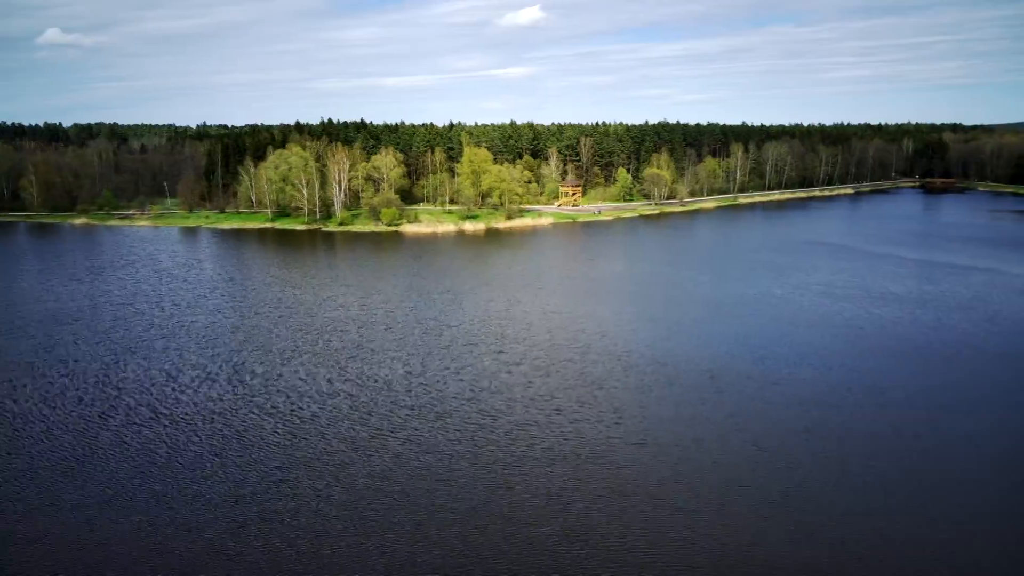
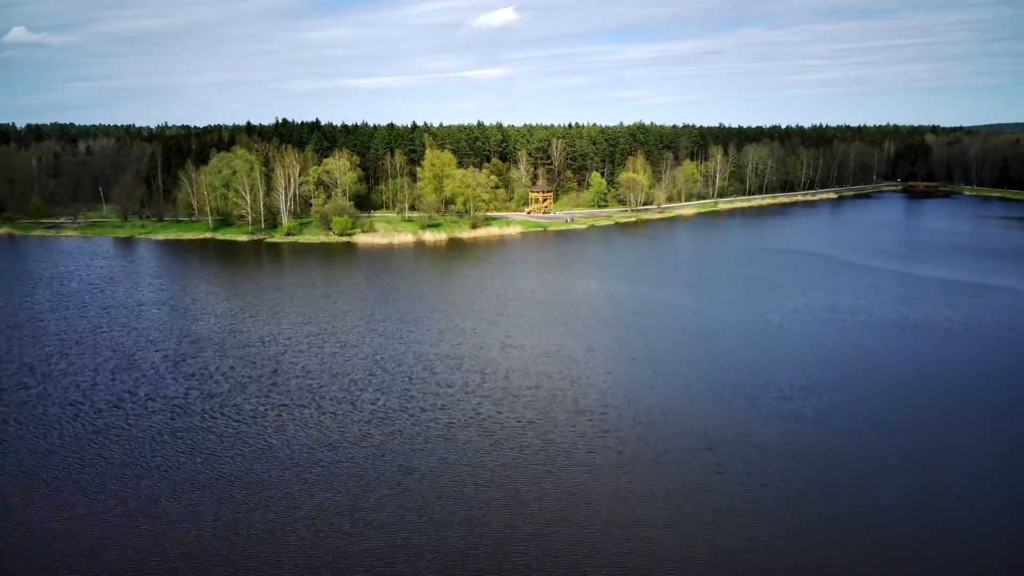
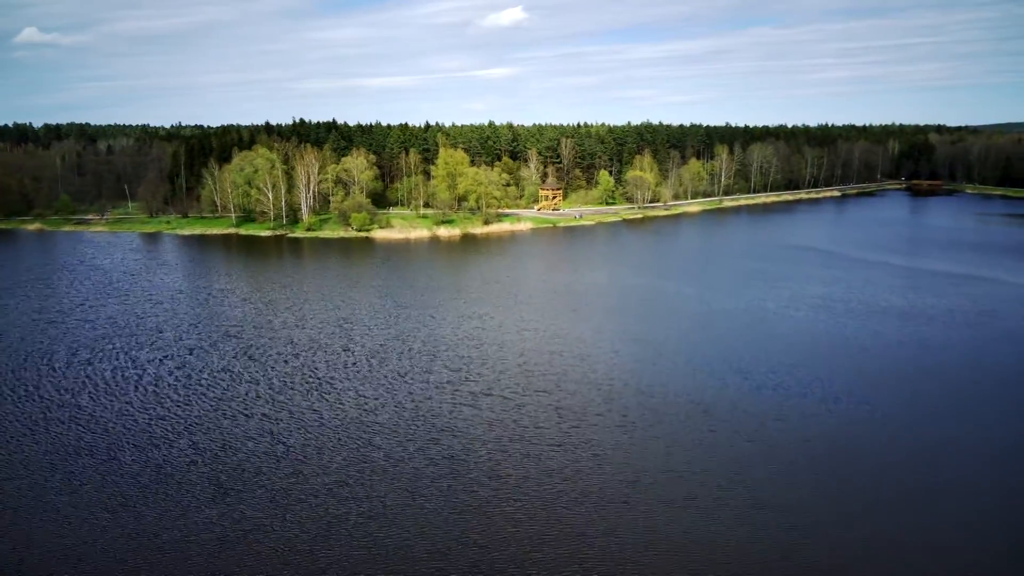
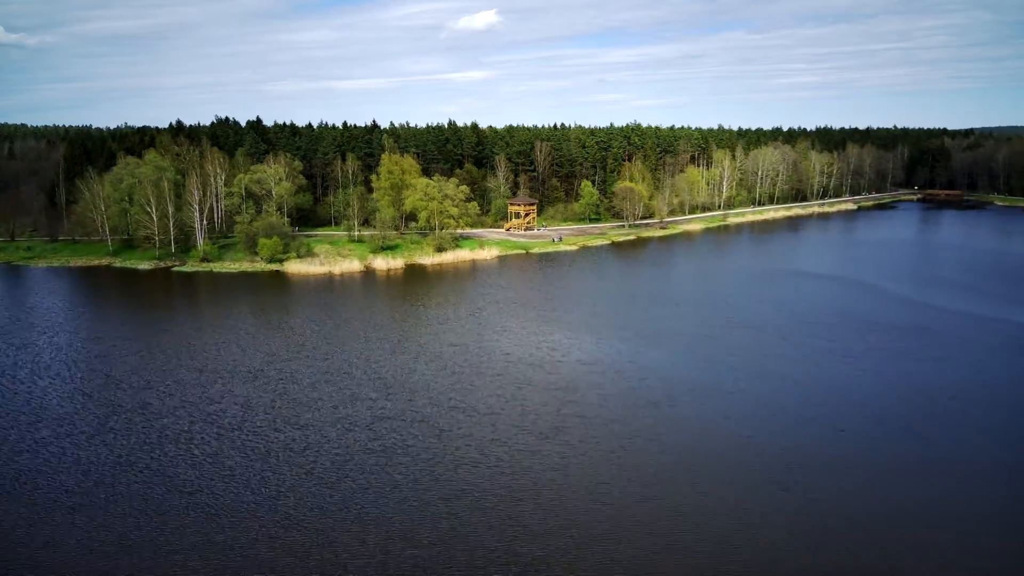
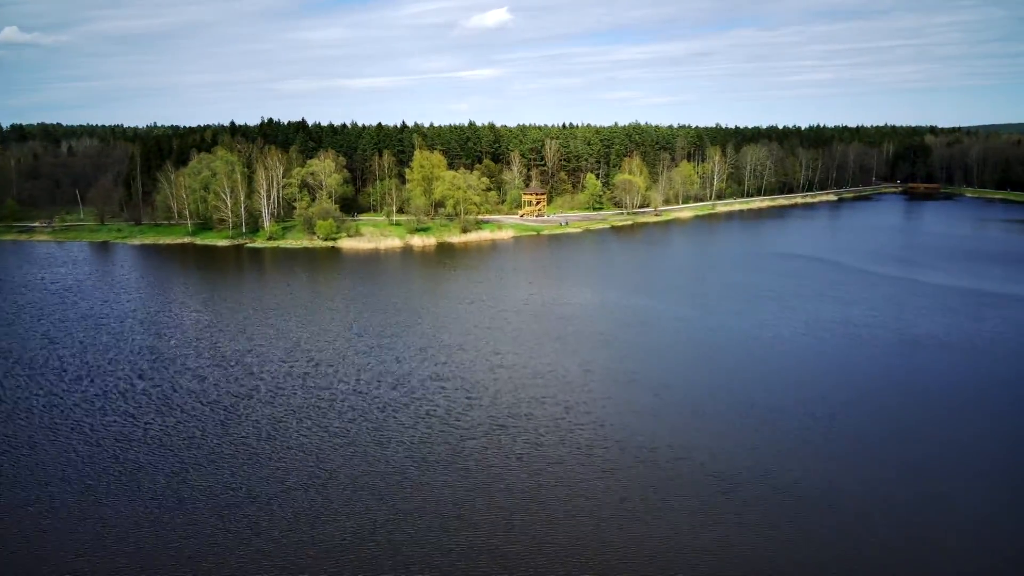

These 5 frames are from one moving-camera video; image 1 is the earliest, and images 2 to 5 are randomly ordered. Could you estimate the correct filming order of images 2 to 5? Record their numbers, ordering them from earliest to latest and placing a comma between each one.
3, 2, 5, 4
